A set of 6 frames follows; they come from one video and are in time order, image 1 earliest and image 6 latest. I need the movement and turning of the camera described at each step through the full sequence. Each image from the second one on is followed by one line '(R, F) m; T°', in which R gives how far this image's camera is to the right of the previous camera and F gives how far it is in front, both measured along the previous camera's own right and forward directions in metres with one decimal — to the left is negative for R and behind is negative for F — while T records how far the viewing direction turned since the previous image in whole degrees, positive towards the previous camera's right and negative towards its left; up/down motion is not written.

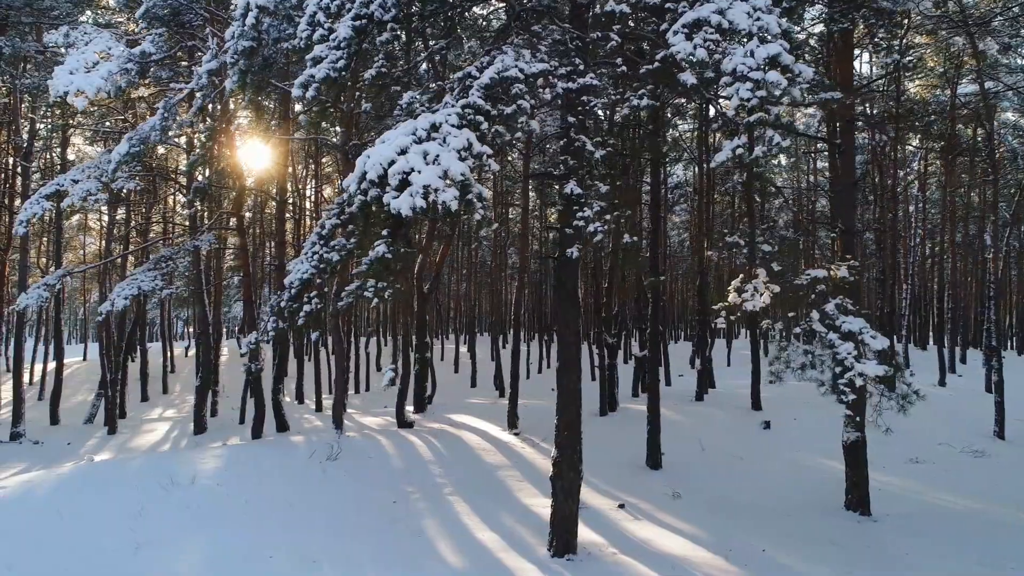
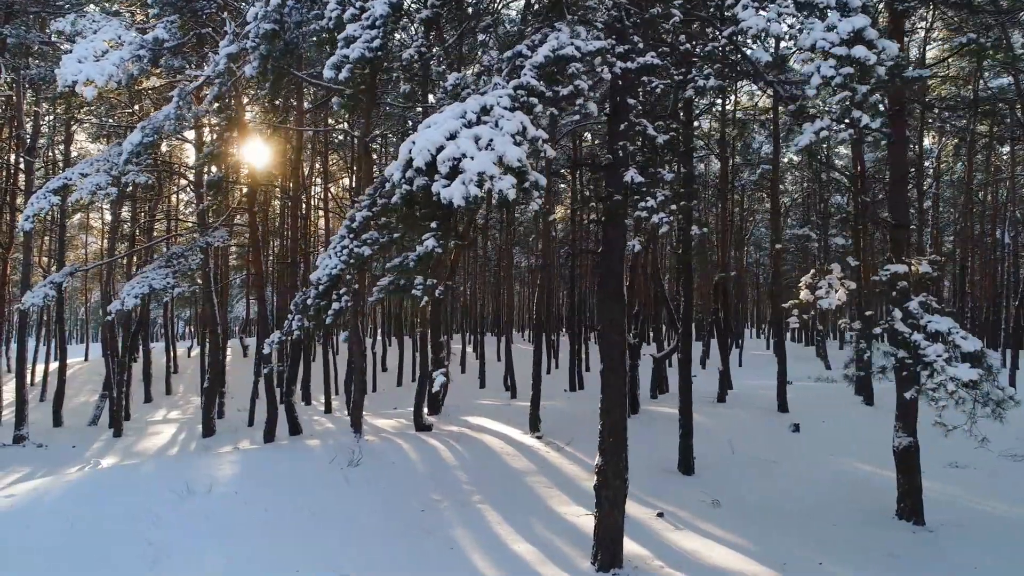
(-0.4, +0.4) m; 0°
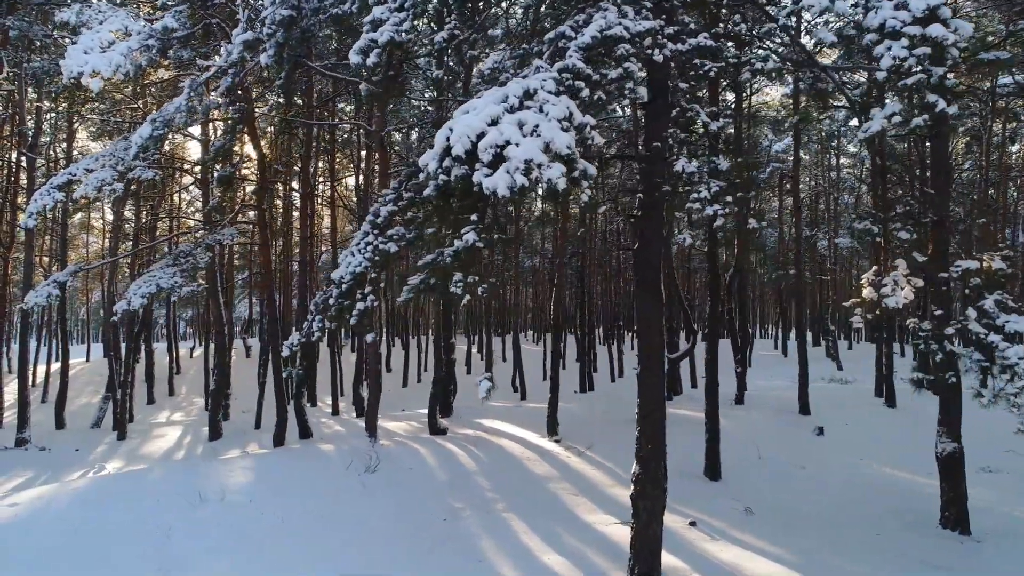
(-0.3, +0.4) m; 0°
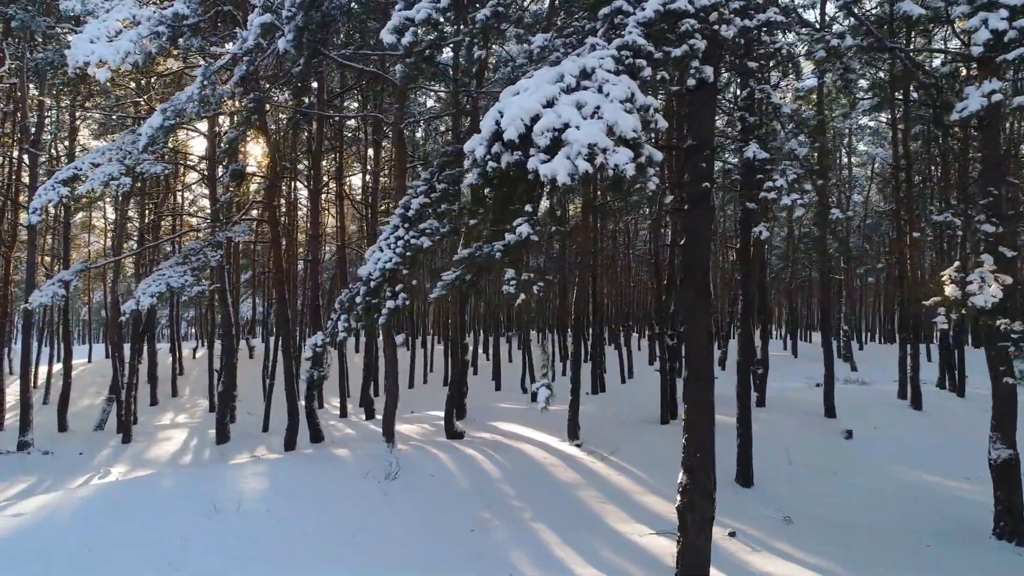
(-0.4, +0.4) m; 0°
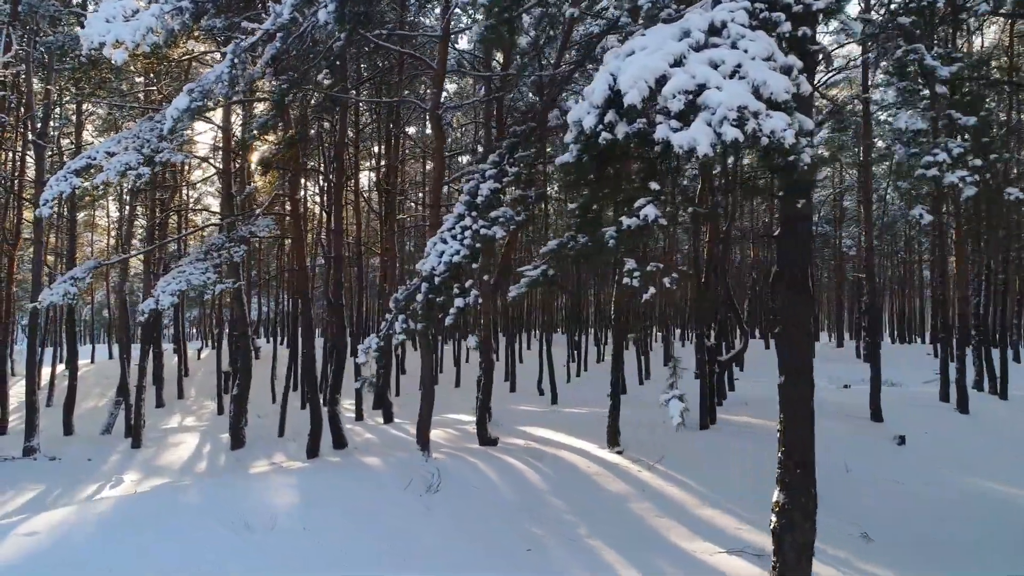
(-0.7, +0.6) m; 0°
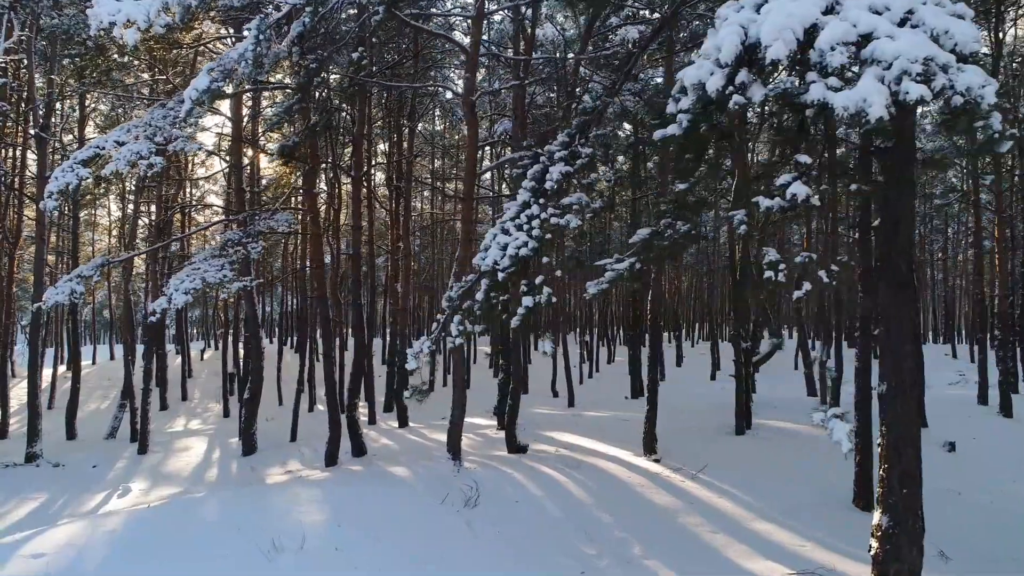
(-0.5, +0.6) m; 0°
